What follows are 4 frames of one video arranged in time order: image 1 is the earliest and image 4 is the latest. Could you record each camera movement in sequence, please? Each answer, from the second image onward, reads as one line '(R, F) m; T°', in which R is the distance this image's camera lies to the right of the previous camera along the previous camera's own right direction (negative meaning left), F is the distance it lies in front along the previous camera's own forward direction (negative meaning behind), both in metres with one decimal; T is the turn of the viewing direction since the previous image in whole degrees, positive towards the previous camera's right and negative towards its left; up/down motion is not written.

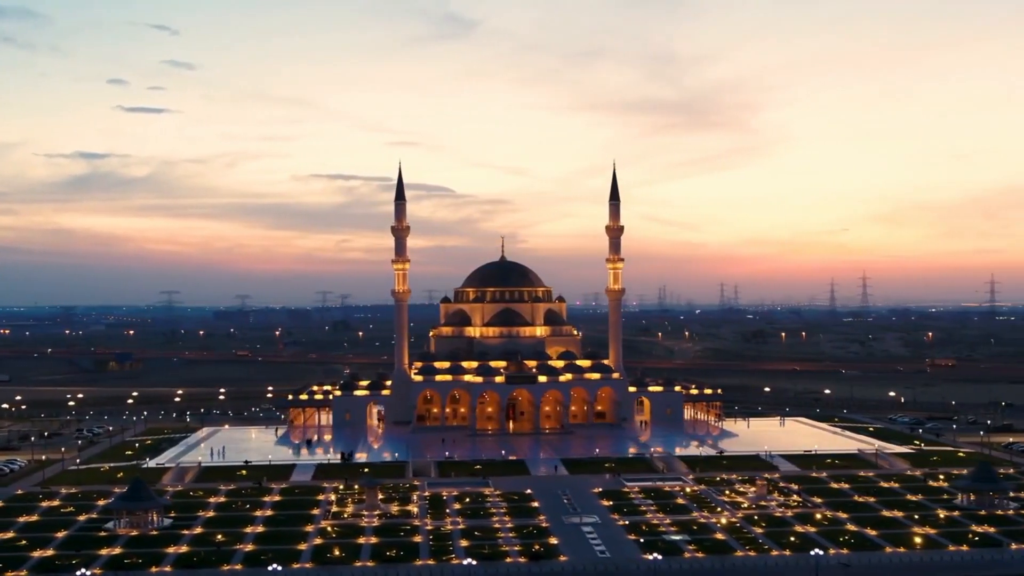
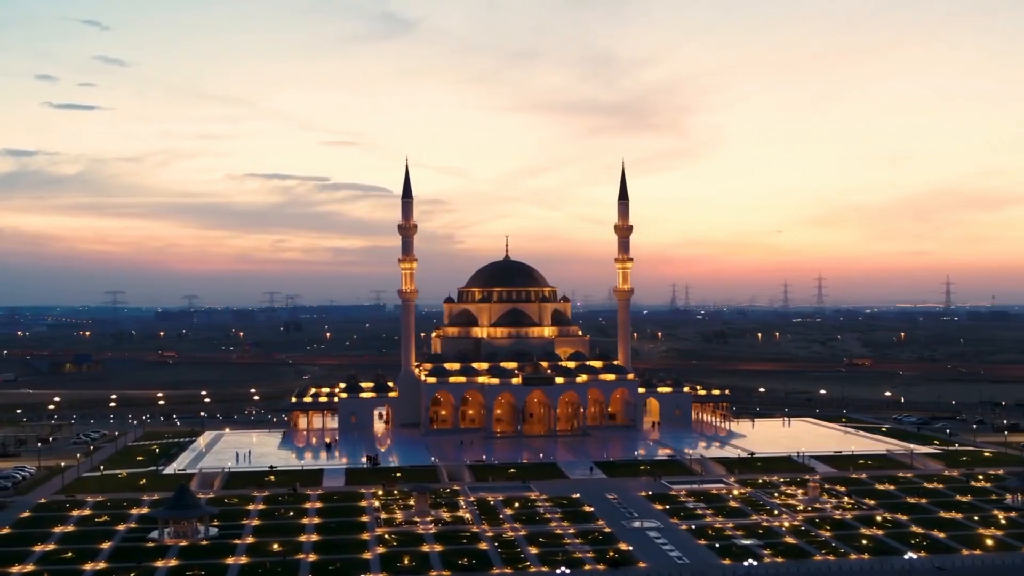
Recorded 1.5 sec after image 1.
(-3.5, +1.0) m; +3°
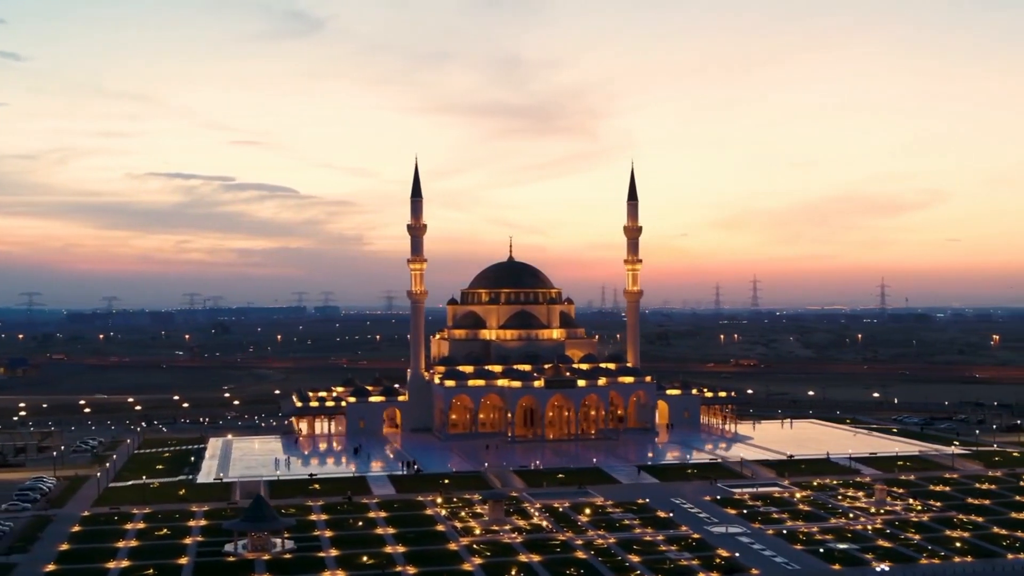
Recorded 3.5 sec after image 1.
(-4.9, +1.1) m; +4°
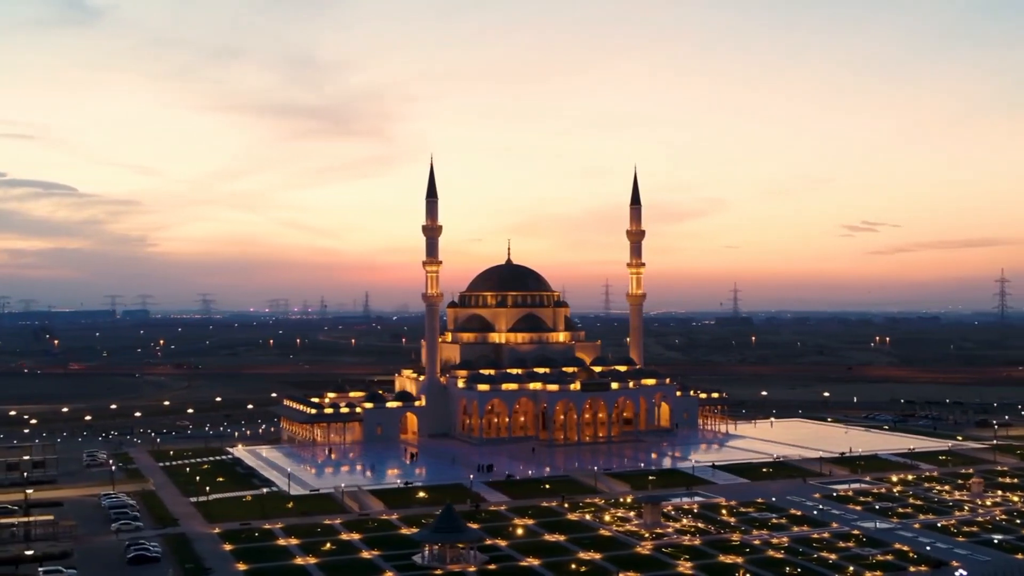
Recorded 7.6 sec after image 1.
(-10.4, +1.2) m; +9°
